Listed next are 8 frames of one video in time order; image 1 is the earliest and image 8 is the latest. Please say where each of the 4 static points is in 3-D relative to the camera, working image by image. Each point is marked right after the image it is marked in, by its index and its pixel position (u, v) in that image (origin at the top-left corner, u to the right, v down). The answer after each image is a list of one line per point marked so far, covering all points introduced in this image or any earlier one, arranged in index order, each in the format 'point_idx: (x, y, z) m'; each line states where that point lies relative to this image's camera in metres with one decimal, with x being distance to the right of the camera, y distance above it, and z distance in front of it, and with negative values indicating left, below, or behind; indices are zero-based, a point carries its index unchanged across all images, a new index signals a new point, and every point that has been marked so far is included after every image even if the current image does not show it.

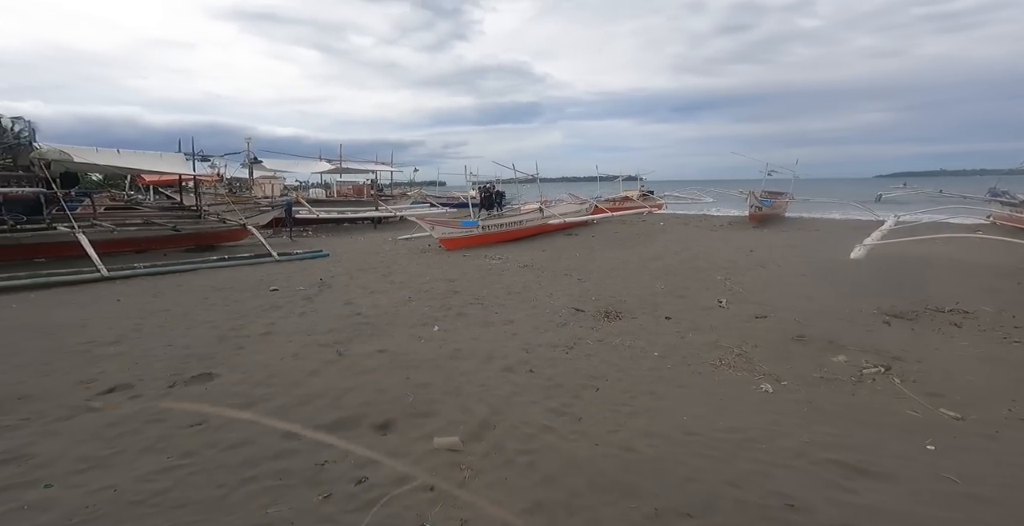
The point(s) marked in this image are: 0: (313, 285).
0: (-4.4, -0.5, +11.2) m
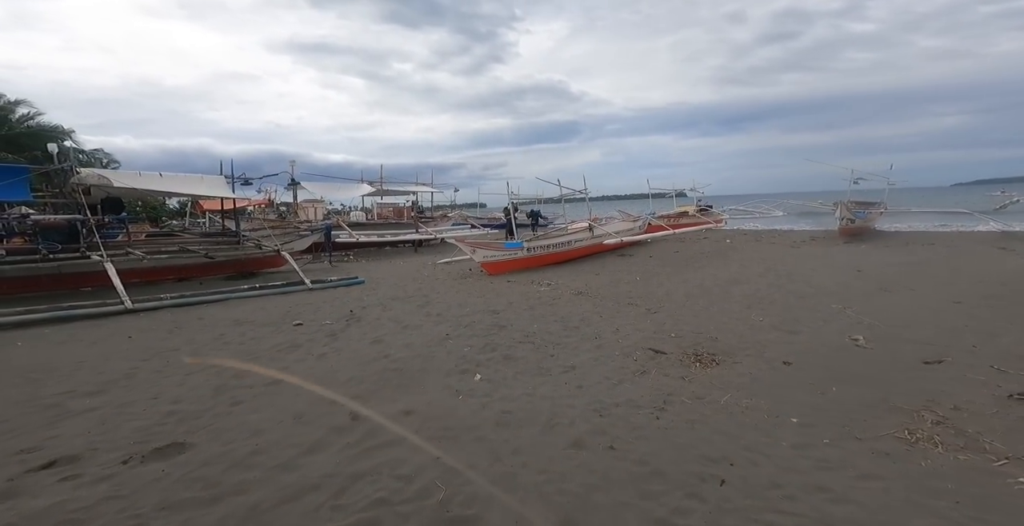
0: (-3.3, -1.1, +9.9) m
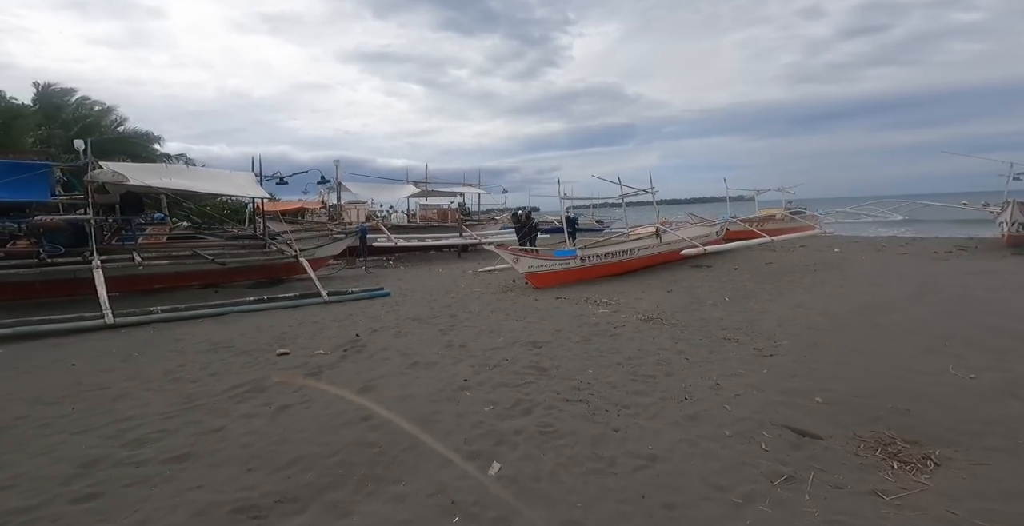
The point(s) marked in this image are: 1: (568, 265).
0: (-2.6, -1.3, +7.7) m
1: (+1.4, -0.1, +12.8) m
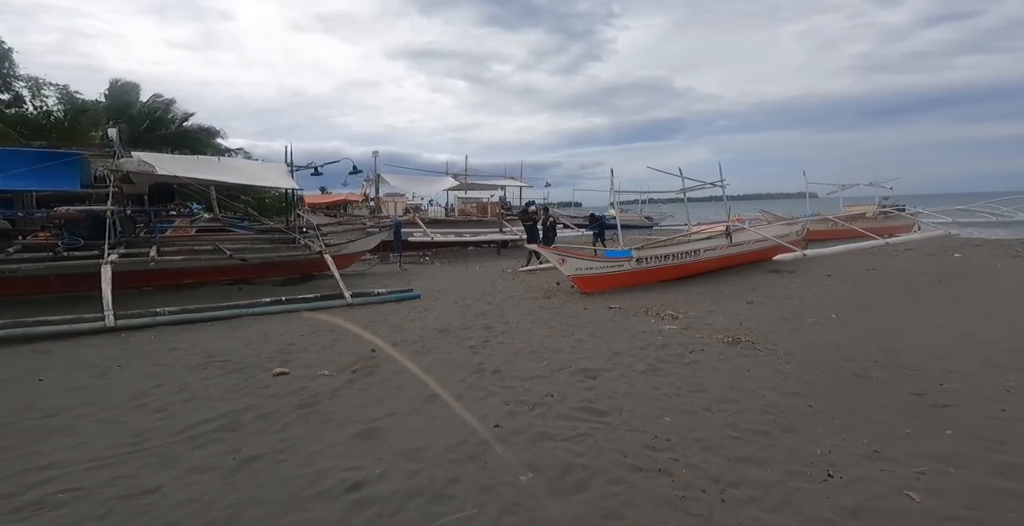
0: (-2.0, -1.3, +6.4) m
1: (+2.4, -0.1, +11.1) m
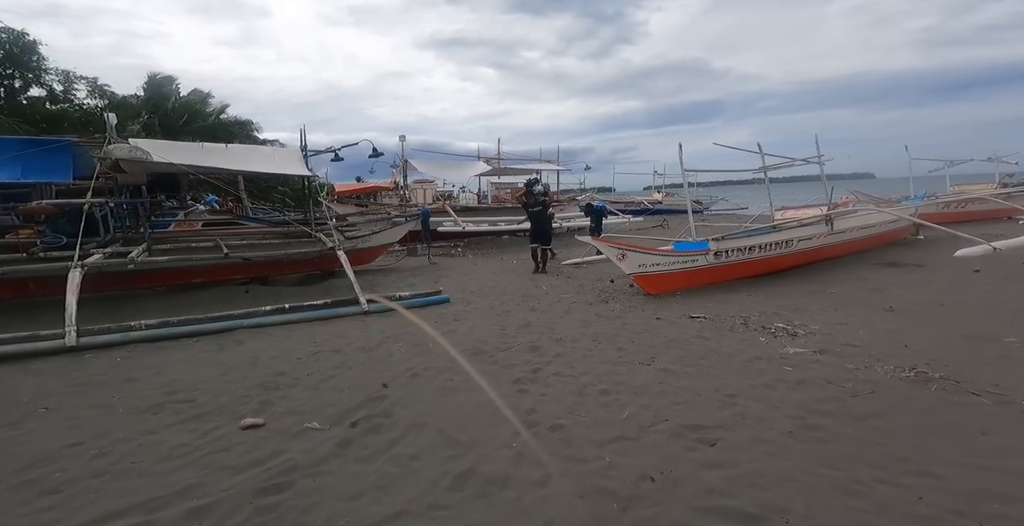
0: (-1.4, -1.3, +4.6) m
1: (+3.2, 0.0, +8.9) m
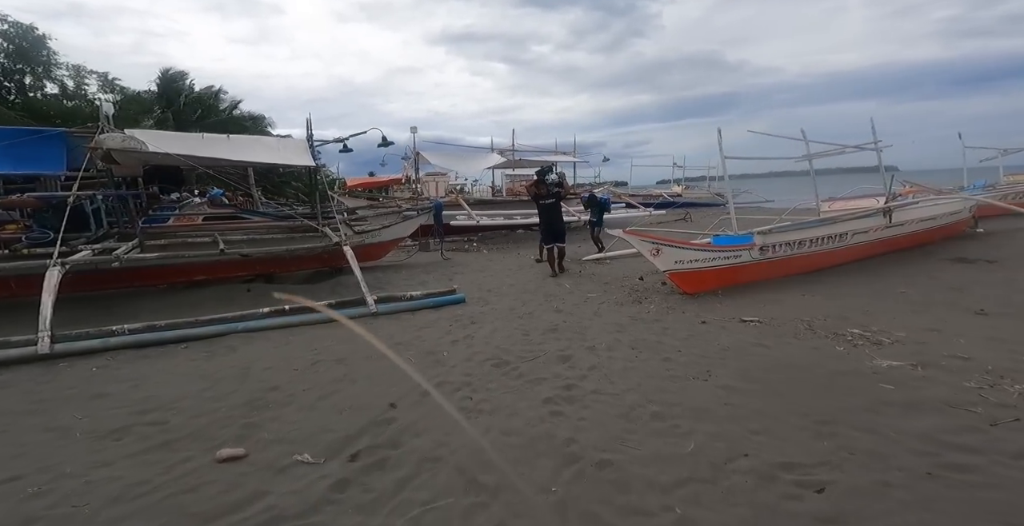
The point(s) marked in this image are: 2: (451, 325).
0: (-1.2, -1.3, +3.8) m
1: (+3.6, +0.1, +8.0) m
2: (-0.8, -0.8, +7.0) m
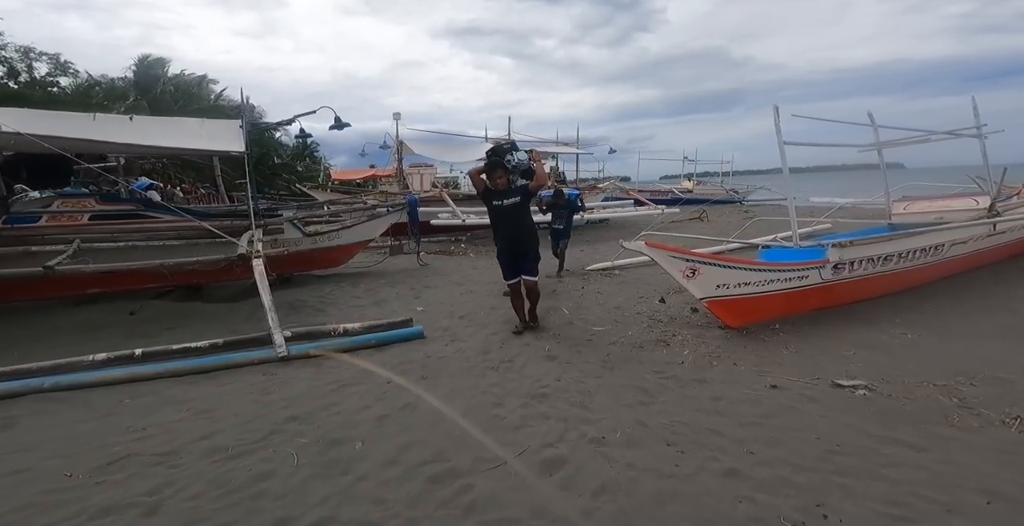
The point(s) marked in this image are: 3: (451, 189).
0: (-1.5, -1.6, +1.5) m
1: (+3.3, -0.2, +5.7) m
2: (-1.1, -1.1, +4.7) m
3: (-2.2, +2.7, +19.1) m
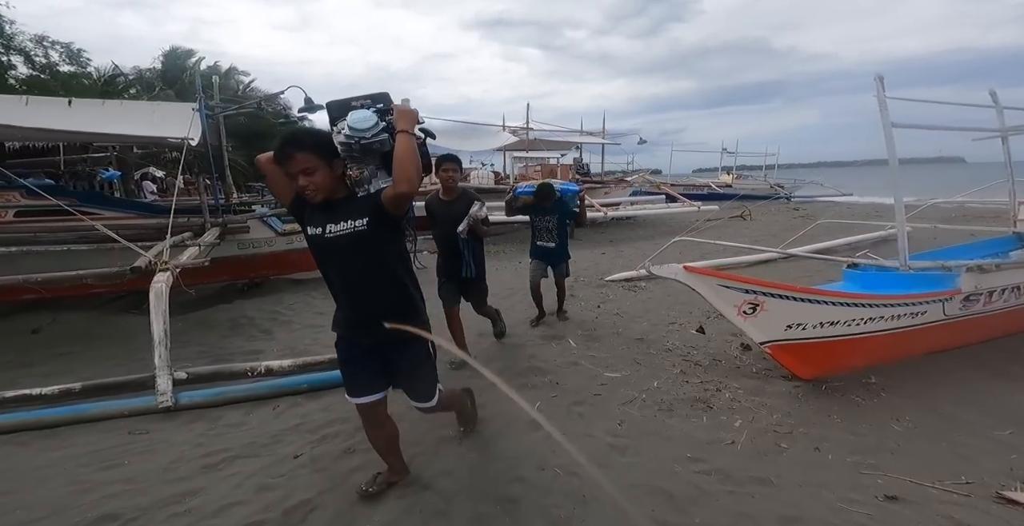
0: (-1.9, -1.7, +0.1) m
1: (+3.1, -0.4, +3.9) m
2: (-1.4, -1.2, +3.2) m
3: (-1.6, +2.8, +17.6) m
